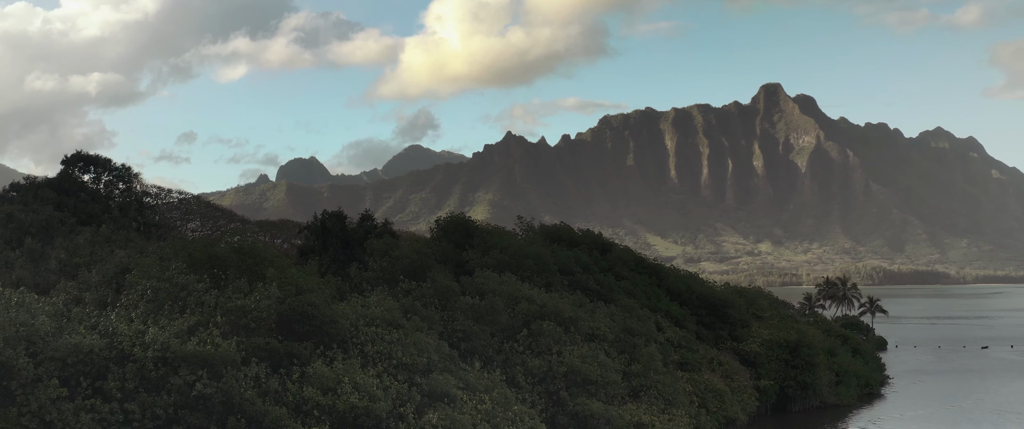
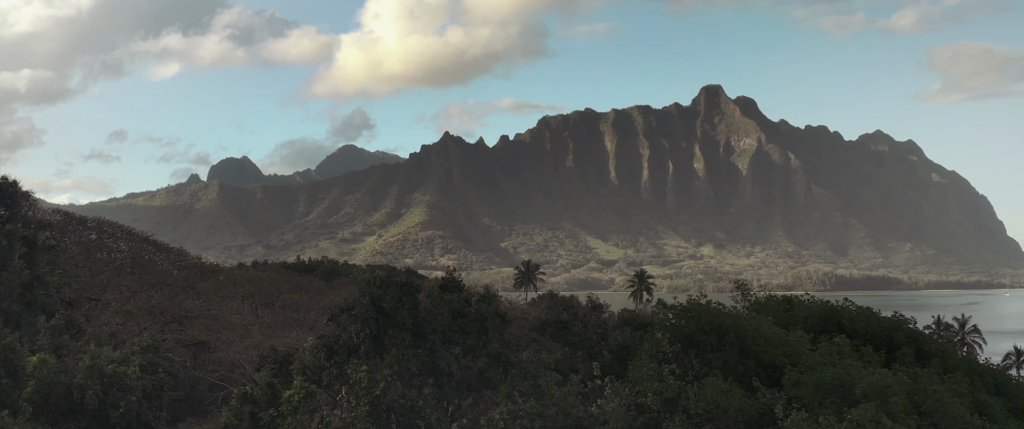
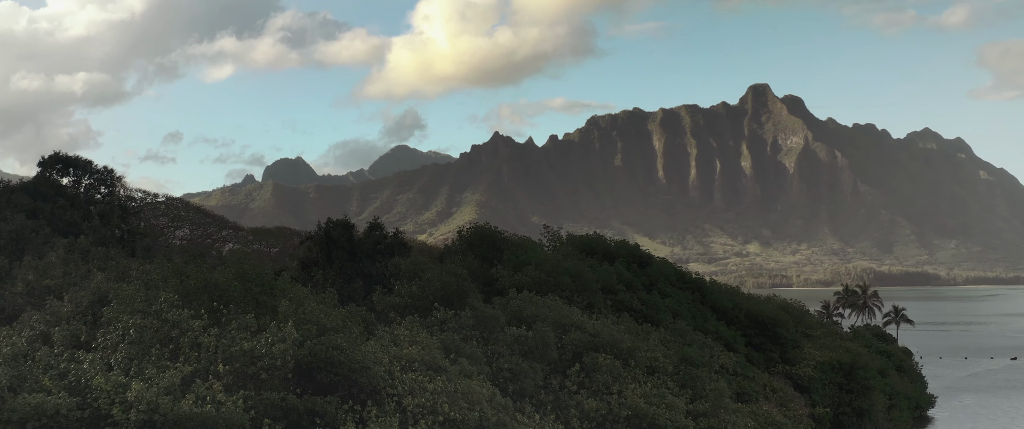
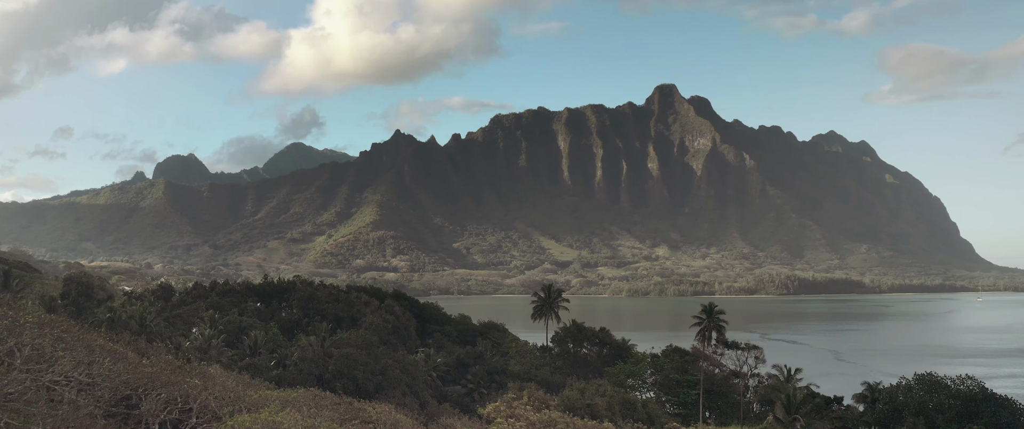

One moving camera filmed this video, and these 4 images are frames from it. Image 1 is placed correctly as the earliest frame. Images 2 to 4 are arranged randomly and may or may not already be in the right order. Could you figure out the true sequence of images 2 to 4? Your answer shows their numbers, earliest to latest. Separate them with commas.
3, 2, 4
